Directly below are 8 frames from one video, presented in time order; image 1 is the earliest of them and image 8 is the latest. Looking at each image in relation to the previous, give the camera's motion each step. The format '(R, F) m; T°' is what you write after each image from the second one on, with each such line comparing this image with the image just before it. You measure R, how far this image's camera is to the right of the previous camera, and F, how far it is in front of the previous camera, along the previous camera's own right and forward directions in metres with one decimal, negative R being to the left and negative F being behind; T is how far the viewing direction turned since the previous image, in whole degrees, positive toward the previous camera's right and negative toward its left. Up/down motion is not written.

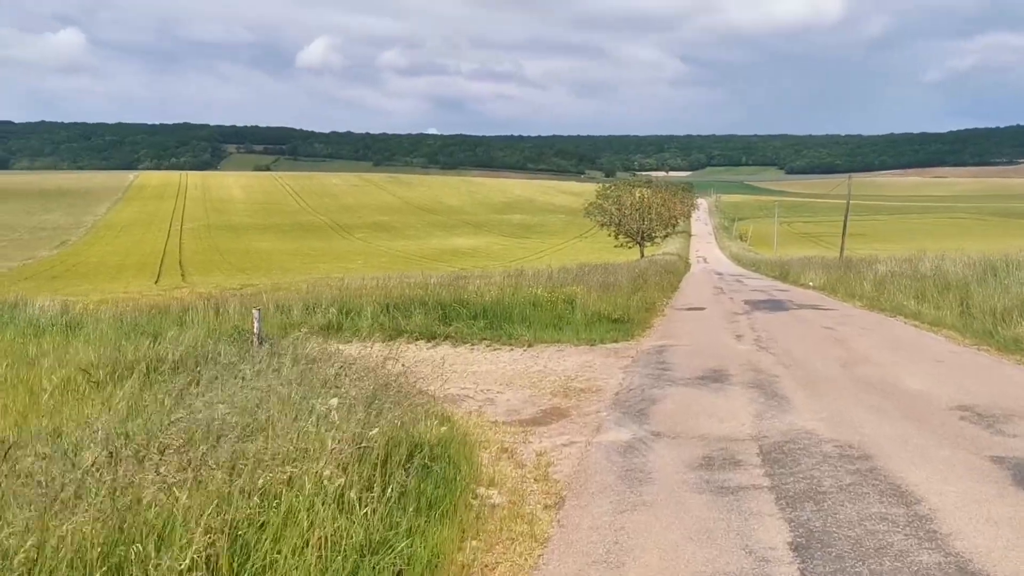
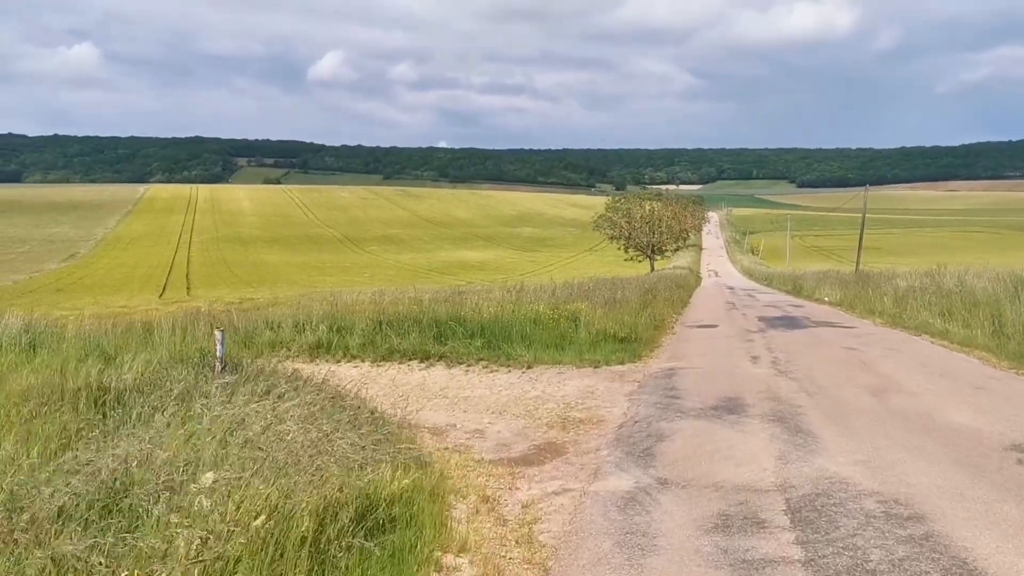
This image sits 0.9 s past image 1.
(+0.1, +0.8) m; -1°
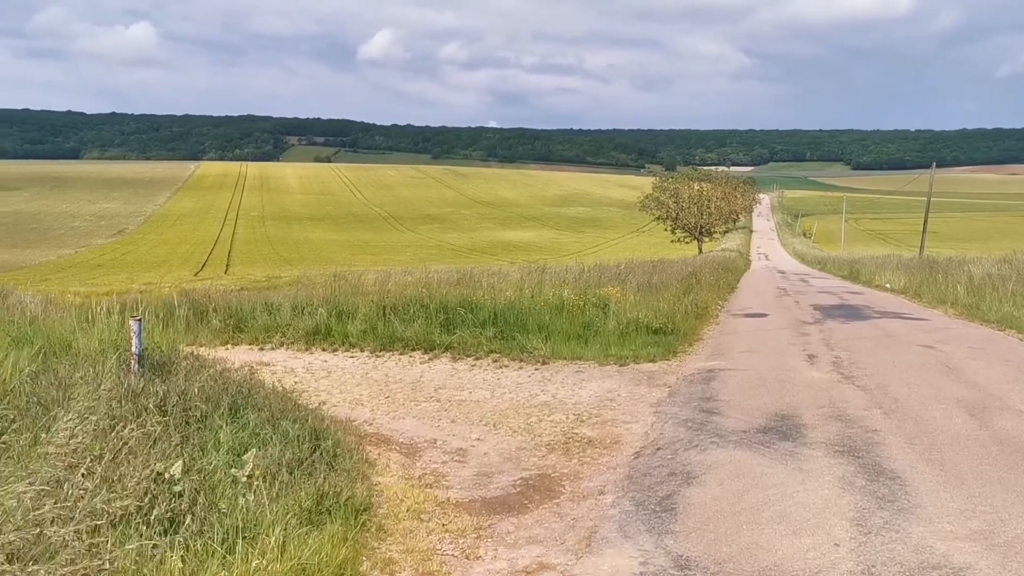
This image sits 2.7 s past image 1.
(+0.3, +1.6) m; -3°
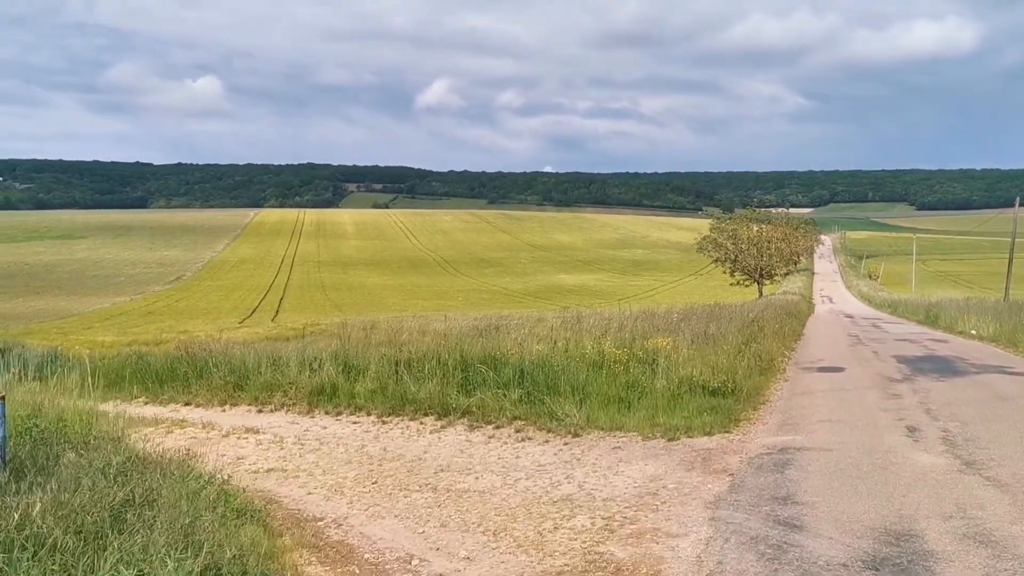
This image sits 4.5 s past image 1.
(+0.3, +1.7) m; -3°
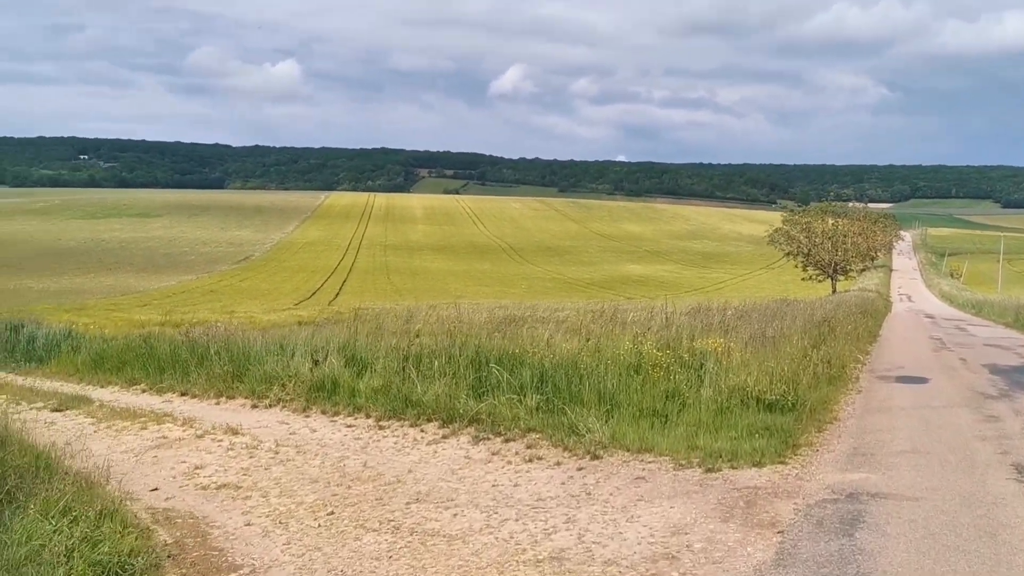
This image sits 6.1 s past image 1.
(+0.4, +1.4) m; -4°
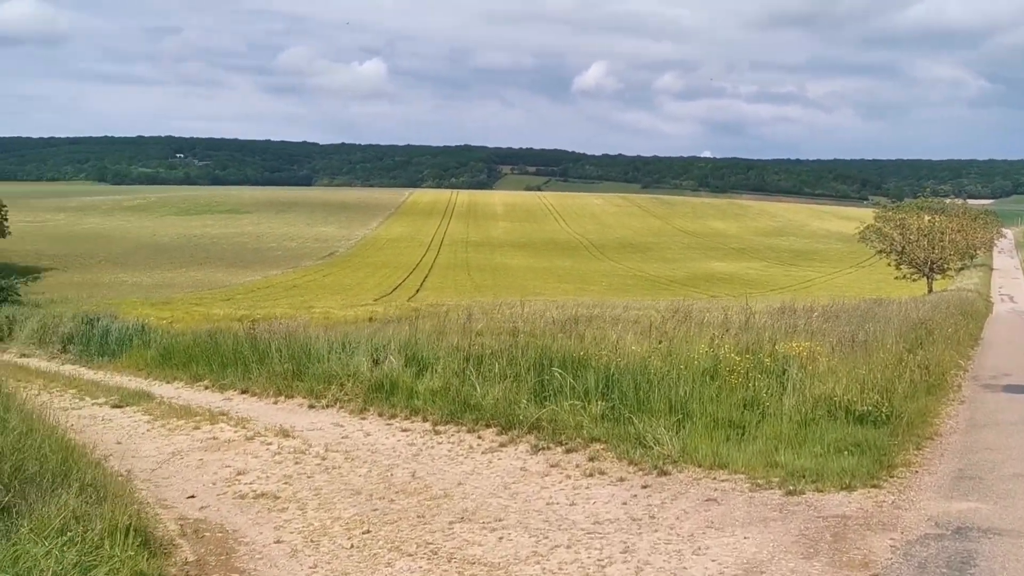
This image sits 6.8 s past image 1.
(+0.1, +0.5) m; -5°
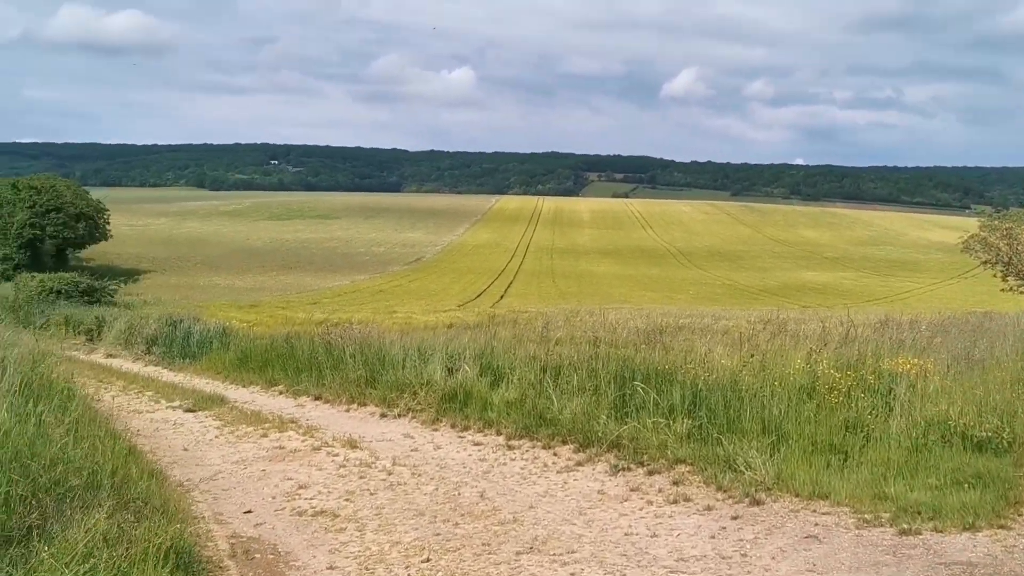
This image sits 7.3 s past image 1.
(0.0, +0.5) m; -5°
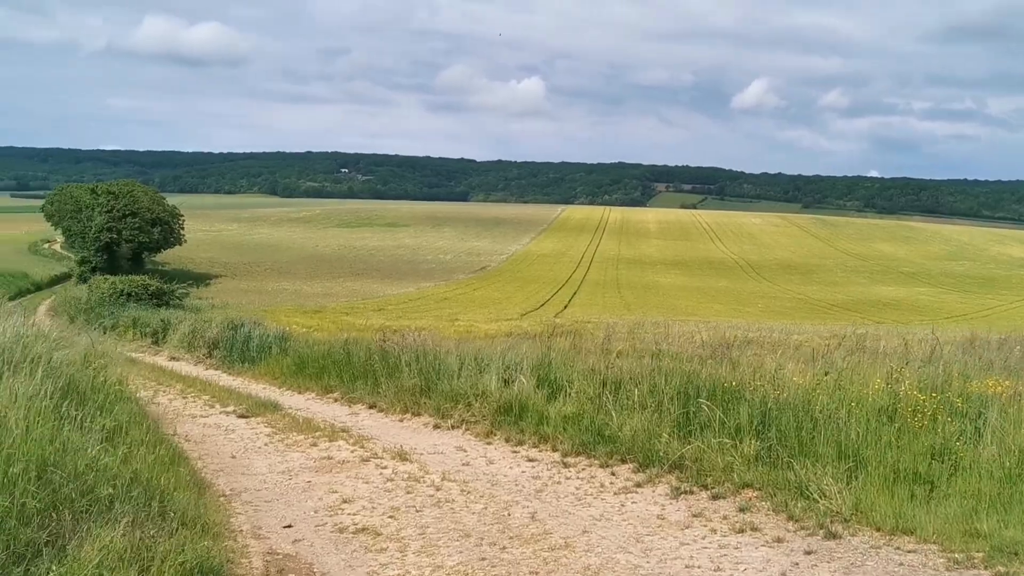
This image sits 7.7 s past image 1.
(0.0, +0.3) m; -4°
